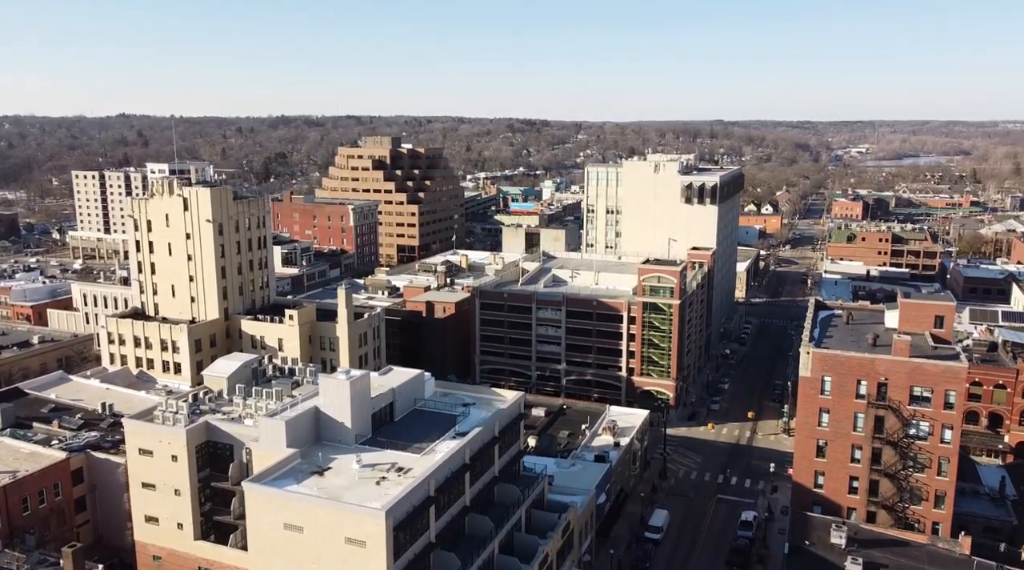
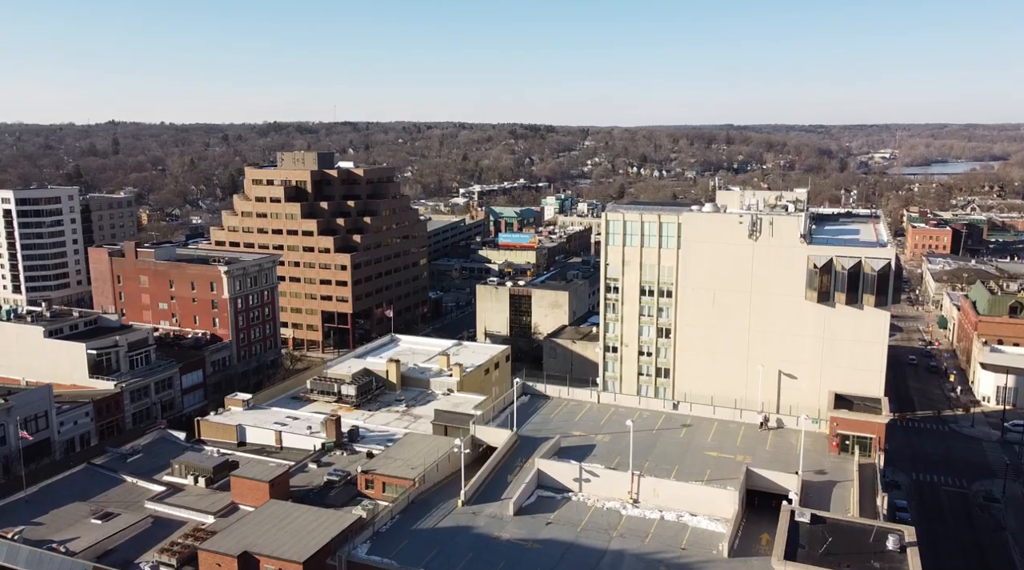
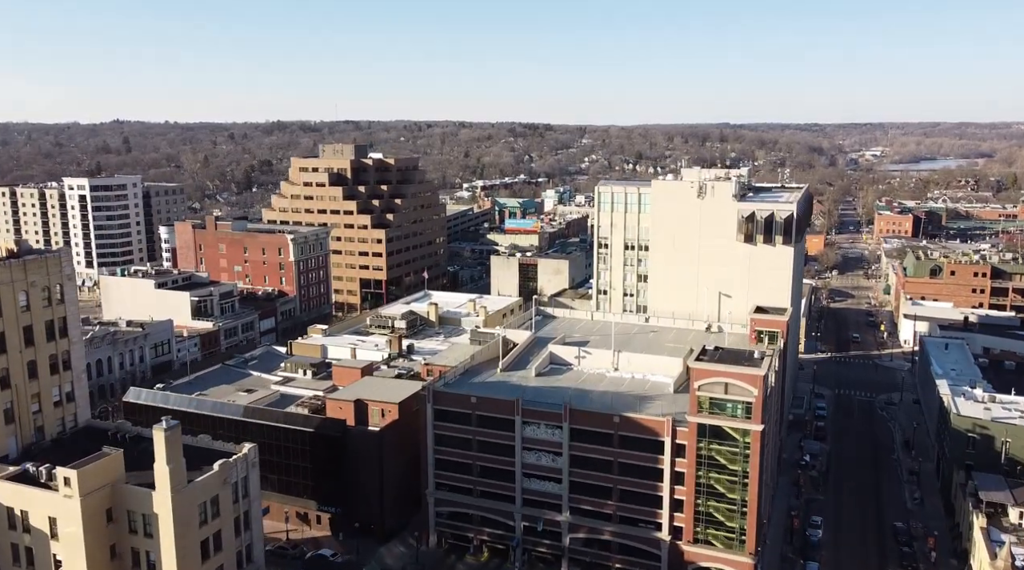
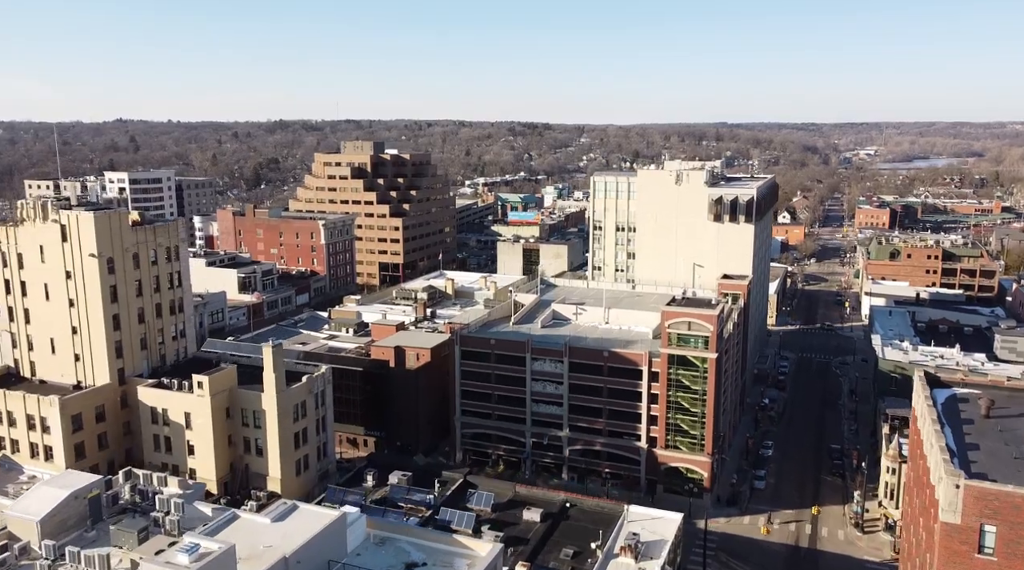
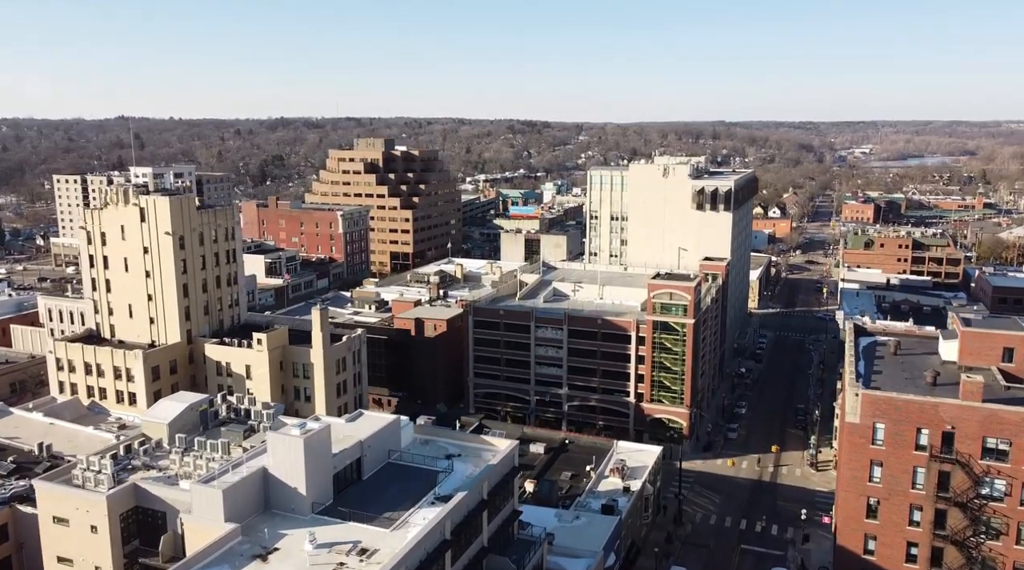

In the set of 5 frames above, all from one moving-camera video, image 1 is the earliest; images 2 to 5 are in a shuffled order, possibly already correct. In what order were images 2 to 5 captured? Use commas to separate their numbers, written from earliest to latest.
5, 4, 3, 2
